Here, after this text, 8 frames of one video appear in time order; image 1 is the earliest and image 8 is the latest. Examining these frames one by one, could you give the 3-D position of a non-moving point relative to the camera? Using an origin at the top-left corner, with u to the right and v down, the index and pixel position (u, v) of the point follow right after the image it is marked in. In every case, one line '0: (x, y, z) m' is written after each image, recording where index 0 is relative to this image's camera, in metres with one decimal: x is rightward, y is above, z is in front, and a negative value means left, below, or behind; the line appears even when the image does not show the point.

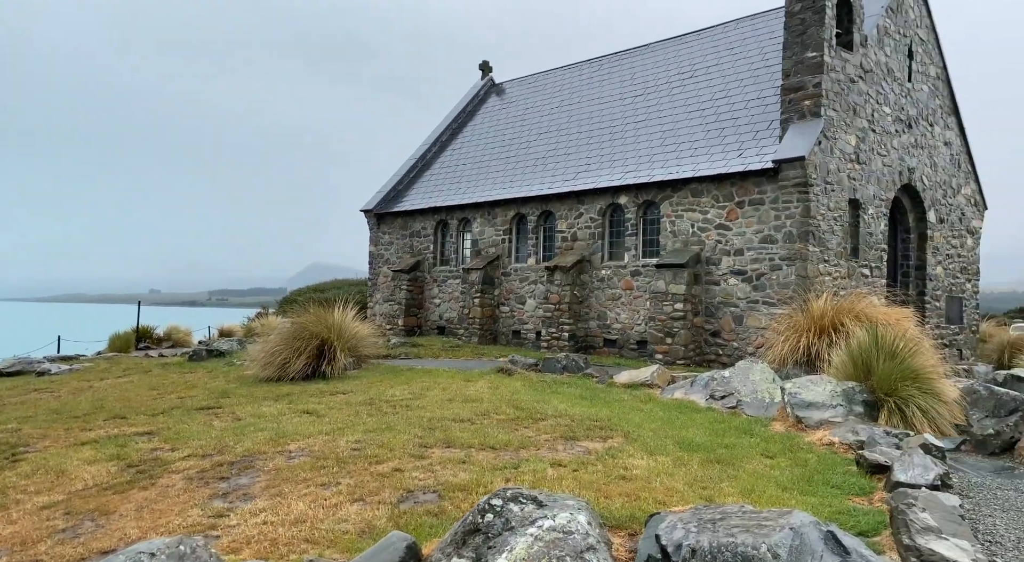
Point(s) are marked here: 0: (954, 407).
0: (+5.6, -1.6, +11.2) m
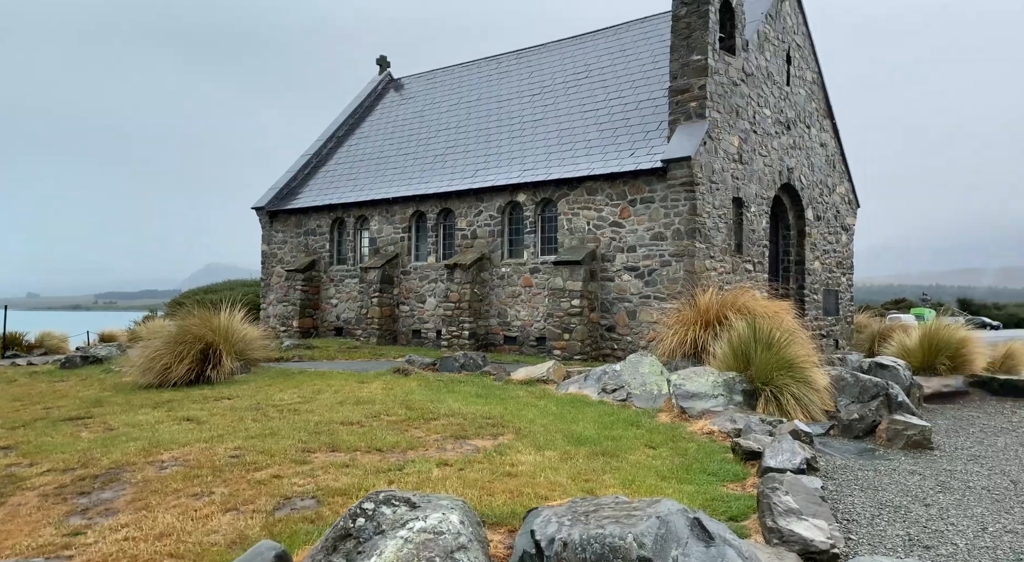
0: (+4.2, -1.5, +11.9) m
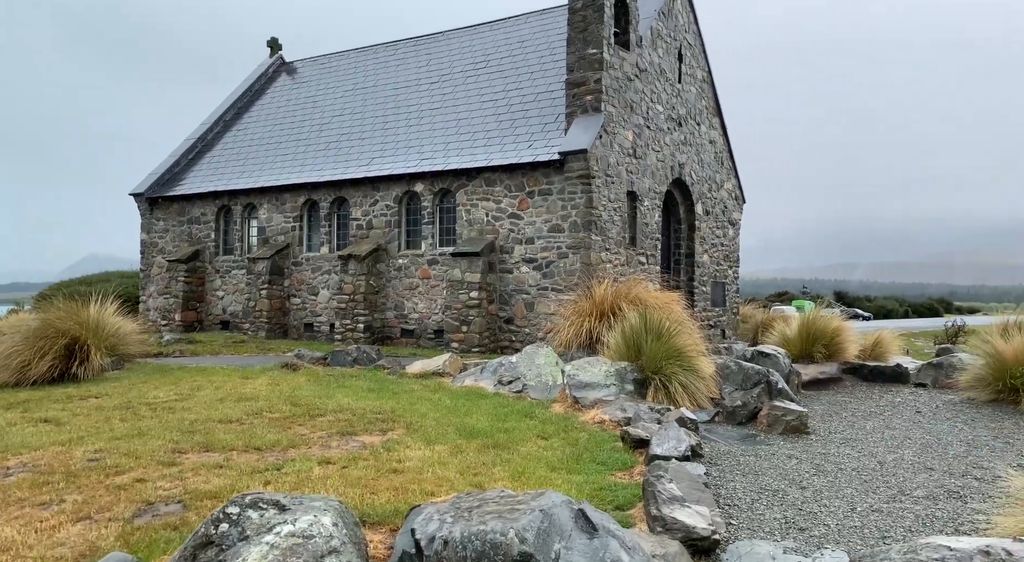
0: (+2.7, -1.4, +12.1) m
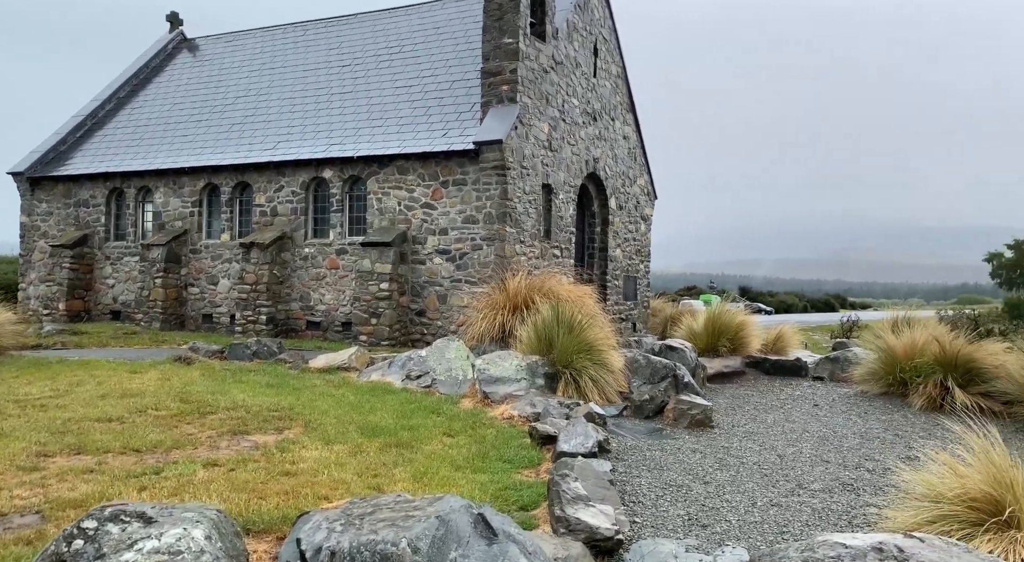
0: (+1.5, -1.3, +12.0) m
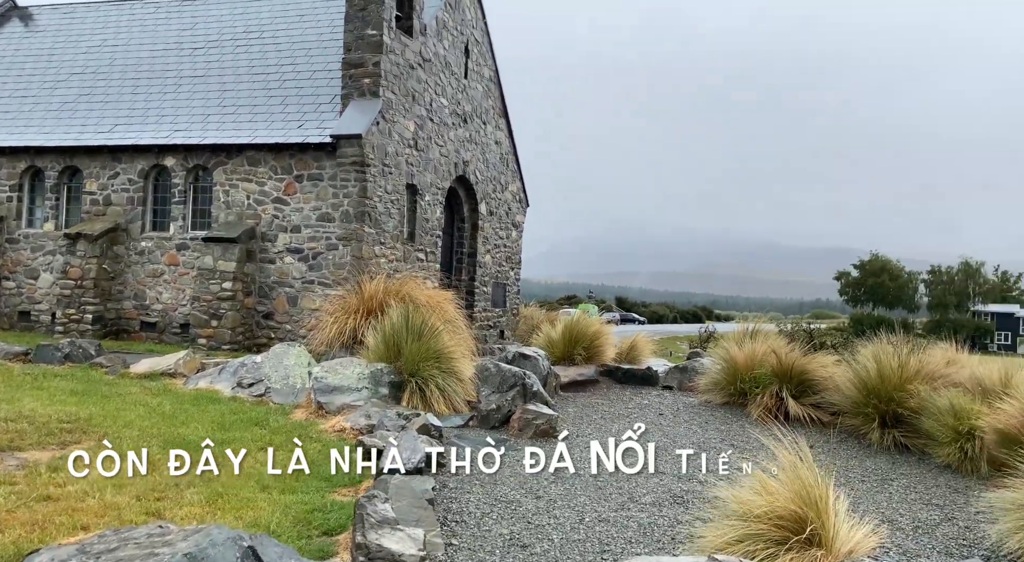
0: (-0.6, -1.4, +11.3) m
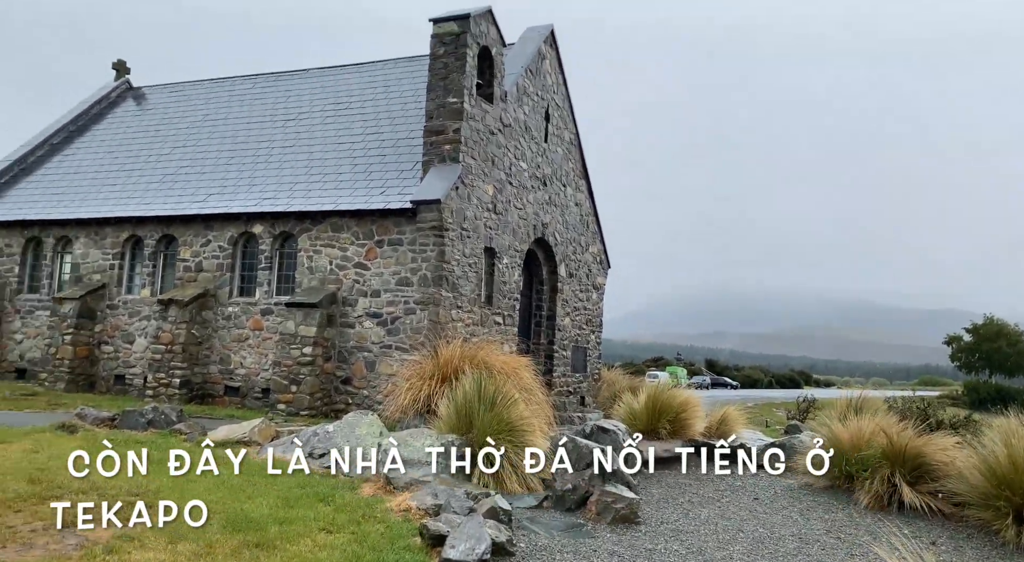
0: (+0.4, -2.2, +10.9) m
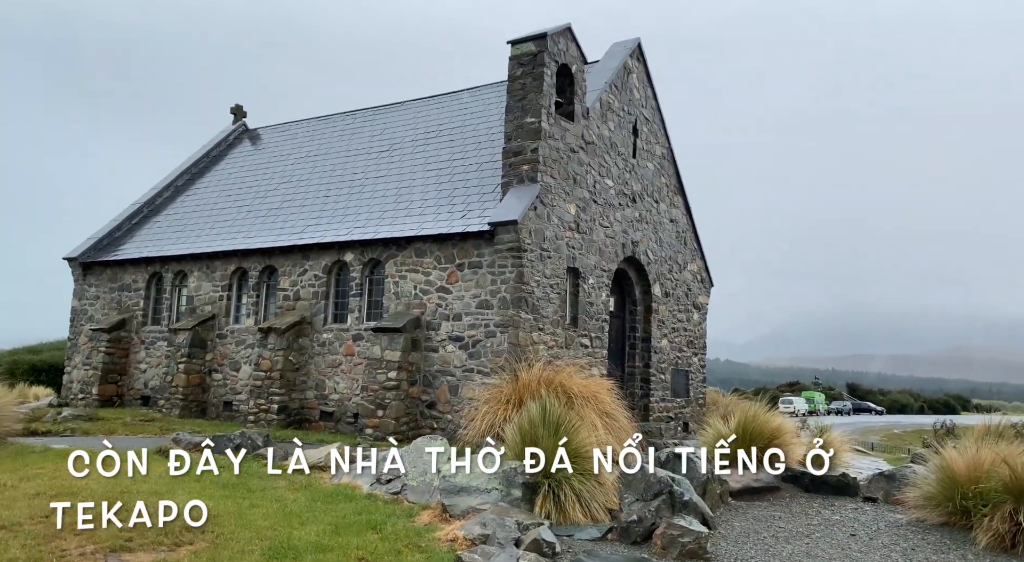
0: (+1.2, -2.5, +10.5) m
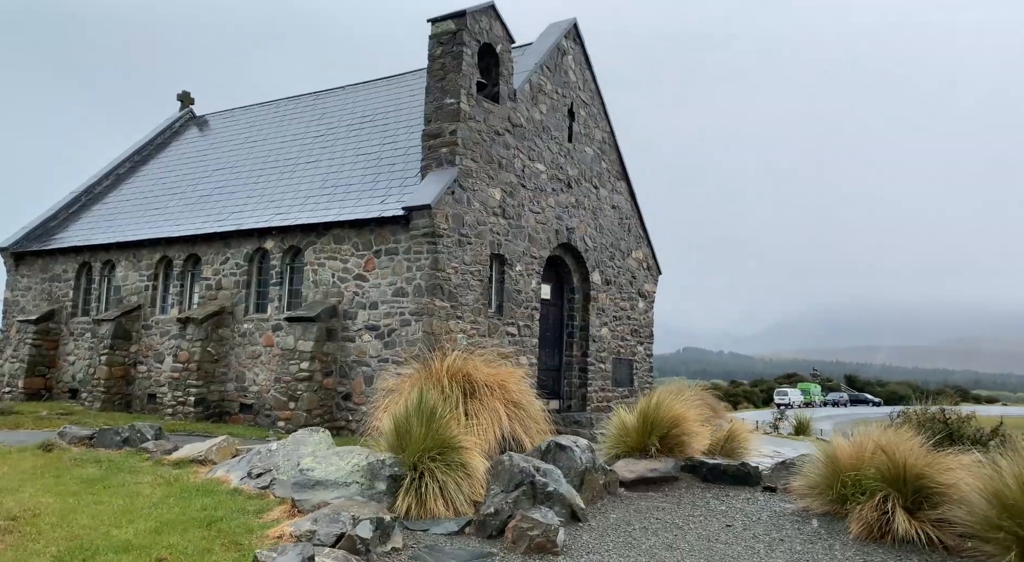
0: (-0.3, -2.3, +9.9) m
